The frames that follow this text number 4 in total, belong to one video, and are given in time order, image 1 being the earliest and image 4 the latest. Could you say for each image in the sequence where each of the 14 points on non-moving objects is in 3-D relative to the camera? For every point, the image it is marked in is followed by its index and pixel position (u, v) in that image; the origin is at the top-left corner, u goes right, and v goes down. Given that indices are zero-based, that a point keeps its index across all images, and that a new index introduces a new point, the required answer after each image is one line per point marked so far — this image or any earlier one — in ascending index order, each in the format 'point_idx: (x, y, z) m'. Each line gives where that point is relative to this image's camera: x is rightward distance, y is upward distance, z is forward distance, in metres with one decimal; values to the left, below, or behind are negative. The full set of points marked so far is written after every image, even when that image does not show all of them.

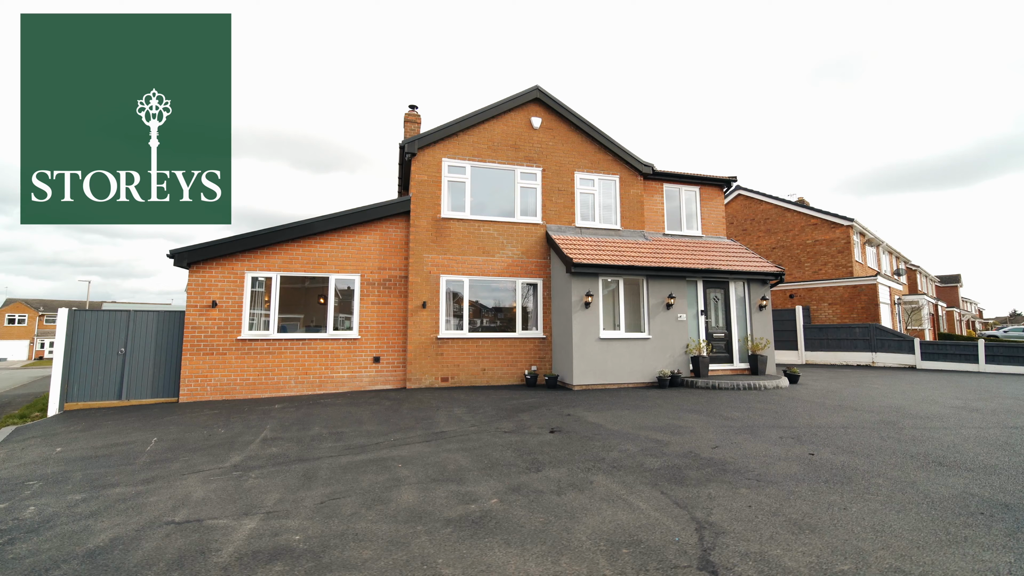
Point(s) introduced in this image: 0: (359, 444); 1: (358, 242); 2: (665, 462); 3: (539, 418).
0: (-2.1, -2.1, +5.9) m
1: (-3.7, +1.1, +10.5) m
2: (+1.6, -1.9, +4.7) m
3: (+0.4, -2.1, +7.1) m
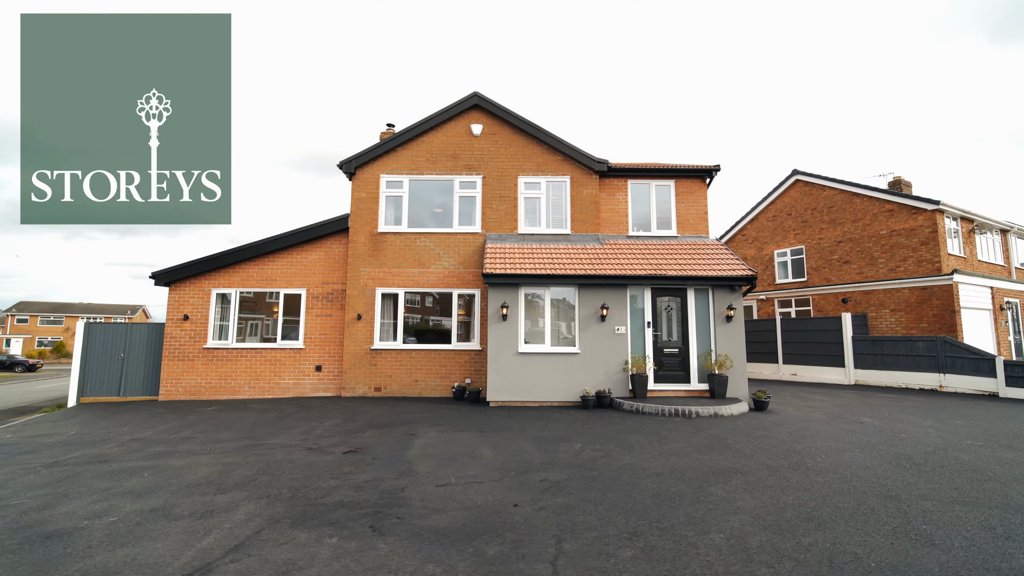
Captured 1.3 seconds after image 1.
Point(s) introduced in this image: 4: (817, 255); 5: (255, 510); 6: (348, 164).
0: (-4.9, -2.4, +6.5) m
1: (-5.4, +0.8, +11.4) m
2: (-1.7, -2.1, +4.4) m
3: (-2.2, -2.4, +7.0) m
4: (+12.9, +1.4, +18.4) m
5: (-2.4, -2.1, +4.1) m
6: (-4.2, +3.2, +11.2) m
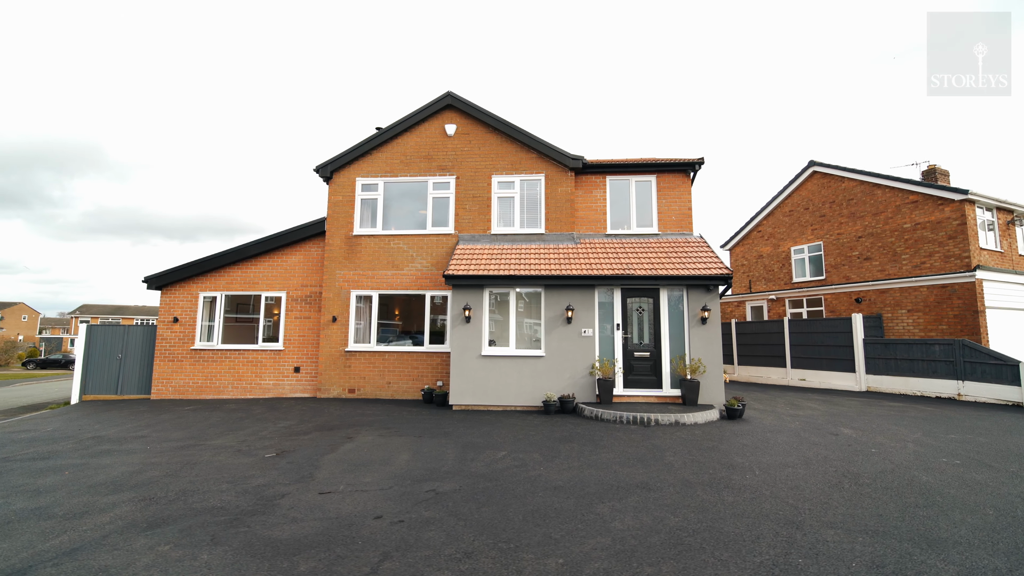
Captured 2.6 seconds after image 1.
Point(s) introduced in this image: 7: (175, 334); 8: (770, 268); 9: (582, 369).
0: (-6.0, -2.5, +6.7) m
1: (-6.1, +0.7, +11.7) m
2: (-2.9, -2.2, +4.4) m
3: (-3.2, -2.4, +7.0) m
4: (+12.8, +1.4, +17.1) m
5: (-3.7, -2.2, +4.2) m
6: (-4.9, +3.1, +11.4) m
7: (-9.0, -1.2, +11.6) m
8: (+11.8, +0.9, +19.9) m
9: (+1.5, -1.7, +9.3) m
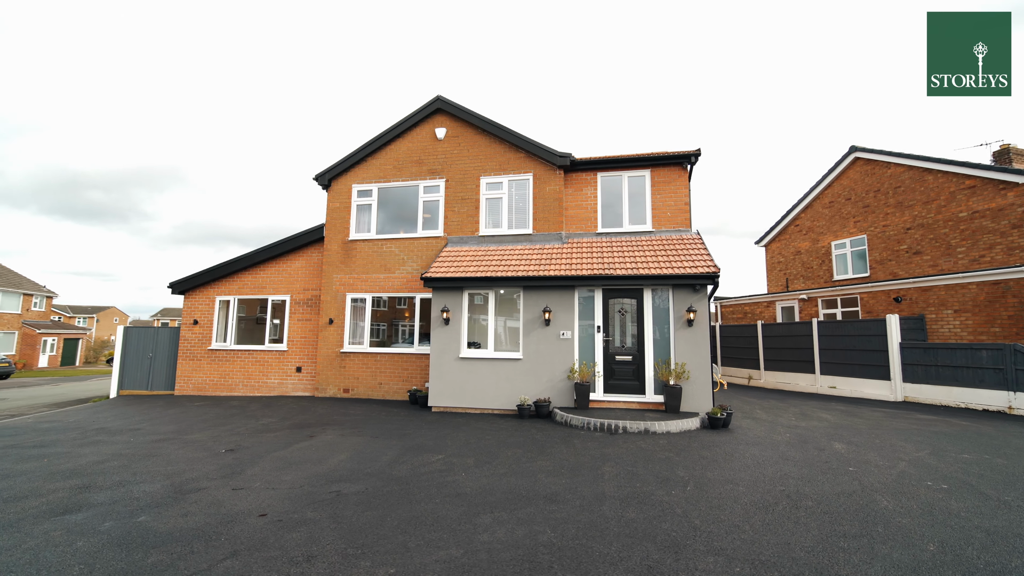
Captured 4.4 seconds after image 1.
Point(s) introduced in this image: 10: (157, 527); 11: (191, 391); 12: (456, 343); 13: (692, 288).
0: (-6.7, -2.5, +7.3) m
1: (-6.3, +0.6, +12.3) m
2: (-3.9, -2.2, +4.7) m
3: (-4.0, -2.5, +7.3) m
4: (+13.1, +1.5, +15.4) m
5: (-4.8, -2.2, +4.5) m
6: (-5.2, +3.1, +11.9) m
7: (-9.1, -1.4, +12.6) m
8: (+12.5, +1.0, +18.3) m
9: (+1.0, -1.7, +9.0) m
10: (-3.1, -2.1, +3.9) m
11: (-9.1, -3.0, +12.4) m
12: (-1.2, -1.2, +9.5) m
13: (+3.6, 0.0, +8.7) m
